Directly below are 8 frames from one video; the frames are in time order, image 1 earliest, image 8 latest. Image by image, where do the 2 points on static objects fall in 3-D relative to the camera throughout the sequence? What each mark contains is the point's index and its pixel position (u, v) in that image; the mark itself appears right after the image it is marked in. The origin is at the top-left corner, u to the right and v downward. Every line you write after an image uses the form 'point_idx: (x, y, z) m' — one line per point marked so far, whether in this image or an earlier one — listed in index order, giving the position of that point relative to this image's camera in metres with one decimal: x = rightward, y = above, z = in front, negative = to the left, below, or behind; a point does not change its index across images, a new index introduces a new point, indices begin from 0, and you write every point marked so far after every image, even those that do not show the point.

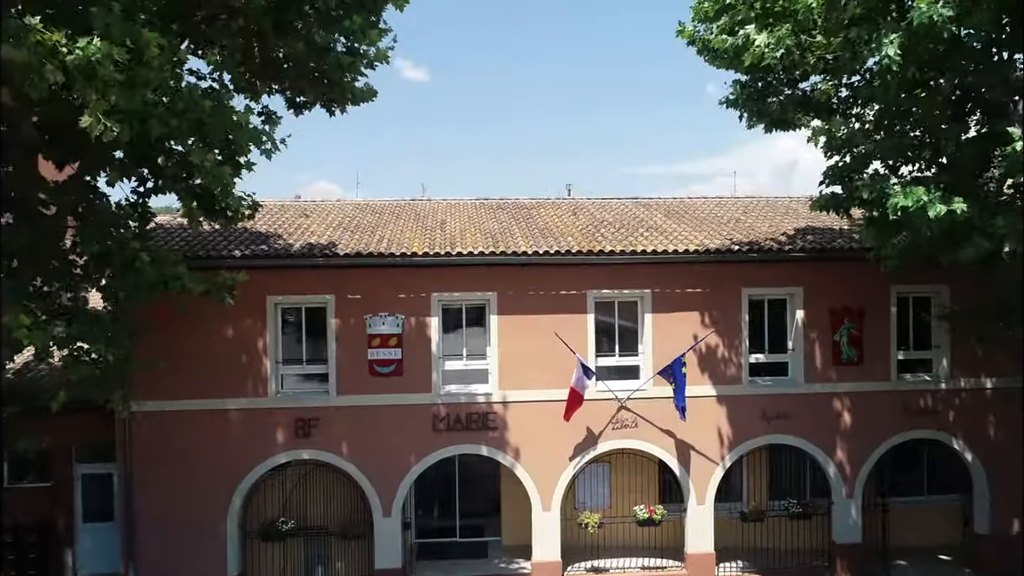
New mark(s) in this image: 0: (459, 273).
0: (-0.5, +0.1, +7.4) m
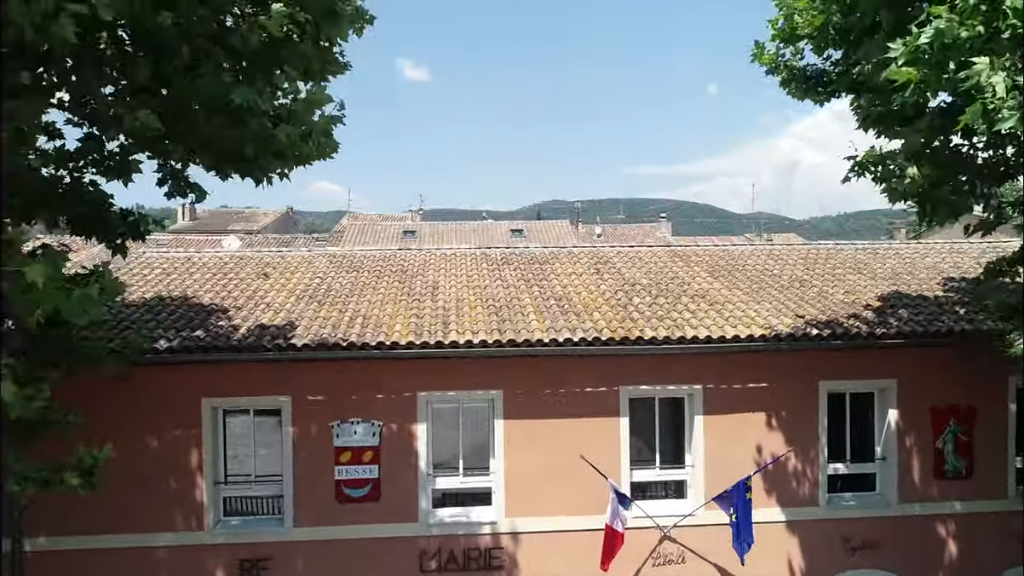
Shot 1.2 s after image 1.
0: (-0.5, -0.6, +5.7) m
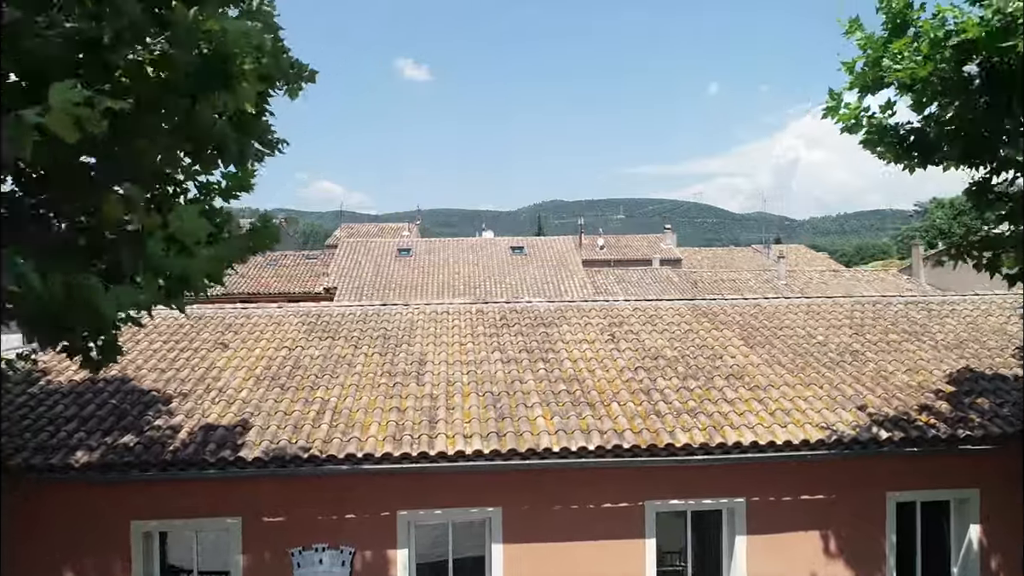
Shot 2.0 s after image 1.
0: (-0.4, -1.2, +4.6) m
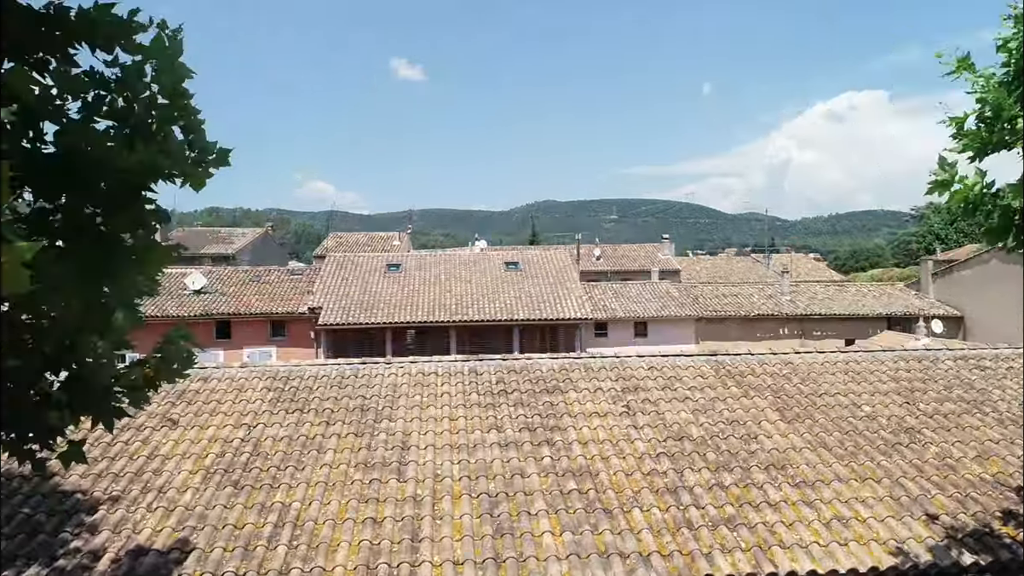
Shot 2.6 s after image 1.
0: (-0.4, -1.7, +3.7) m
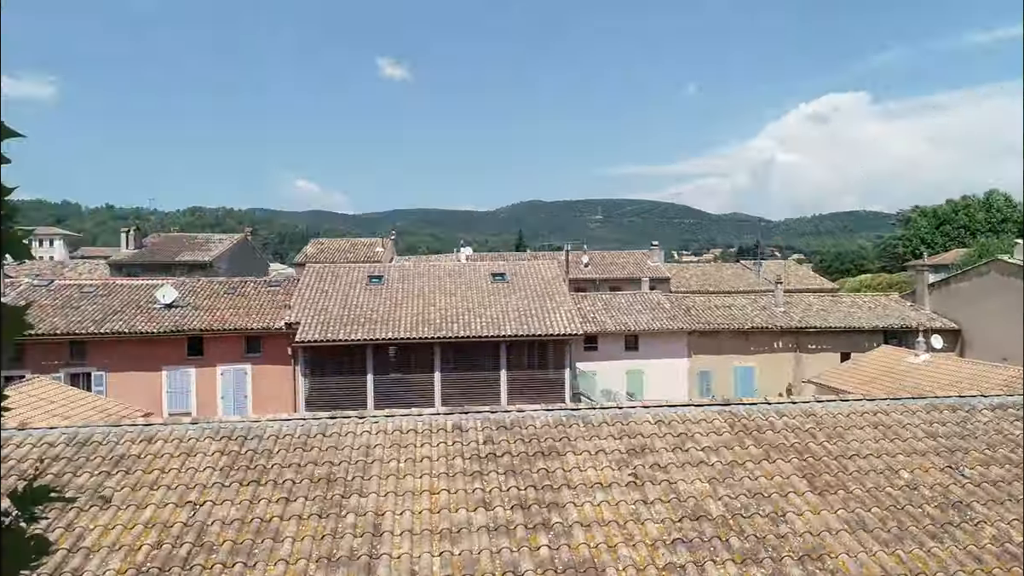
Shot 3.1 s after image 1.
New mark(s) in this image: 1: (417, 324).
0: (-0.5, -2.1, +3.0) m
1: (-2.3, -0.9, +17.1) m
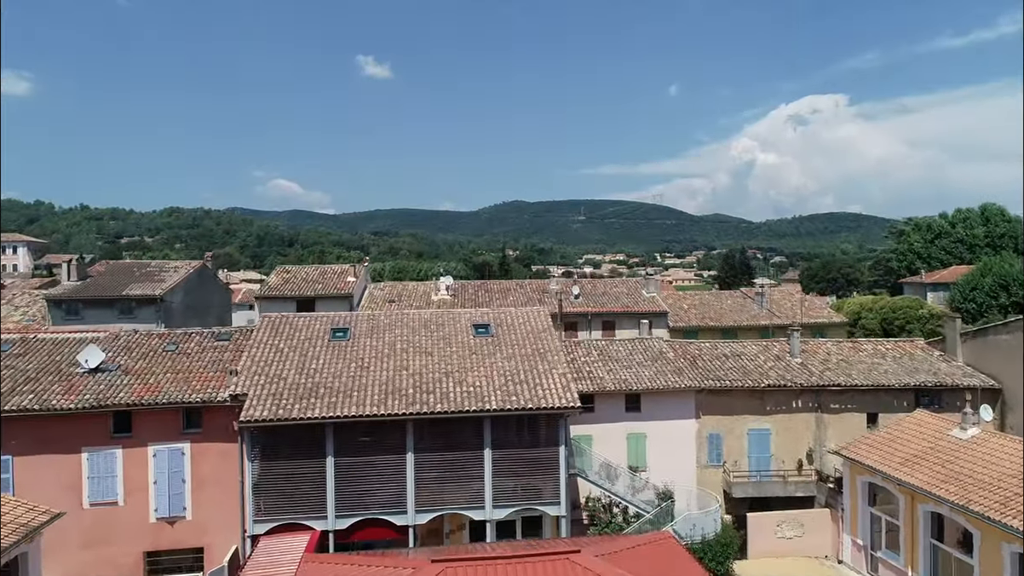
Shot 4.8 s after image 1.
0: (-0.4, -3.4, +0.5) m
1: (-2.6, -2.2, +14.5) m
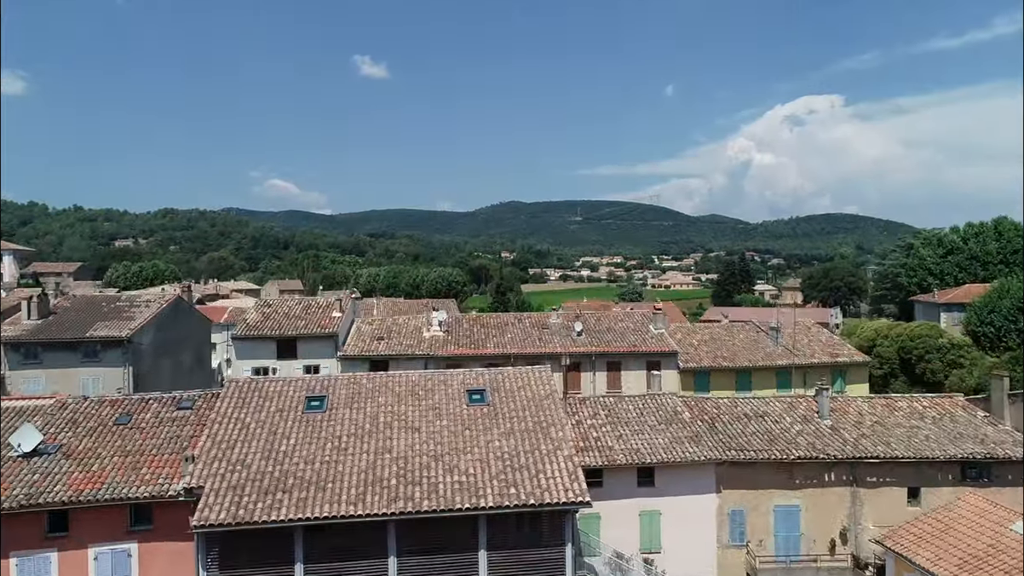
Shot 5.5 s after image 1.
0: (-0.4, -4.7, -1.5) m
1: (-2.6, -3.5, +12.5) m
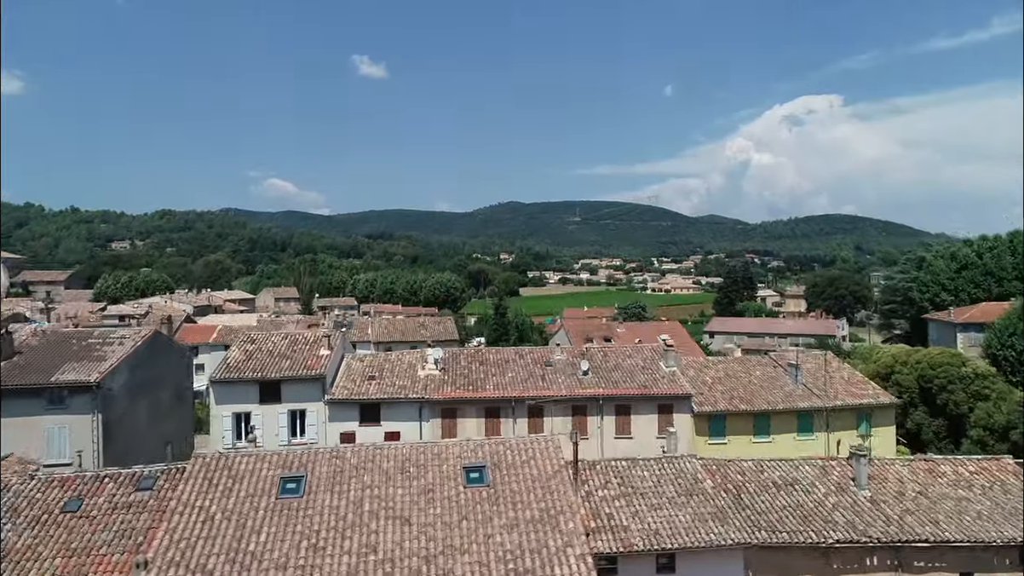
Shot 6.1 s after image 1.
0: (-0.3, -6.0, -3.3) m
1: (-2.5, -4.8, +10.7) m
